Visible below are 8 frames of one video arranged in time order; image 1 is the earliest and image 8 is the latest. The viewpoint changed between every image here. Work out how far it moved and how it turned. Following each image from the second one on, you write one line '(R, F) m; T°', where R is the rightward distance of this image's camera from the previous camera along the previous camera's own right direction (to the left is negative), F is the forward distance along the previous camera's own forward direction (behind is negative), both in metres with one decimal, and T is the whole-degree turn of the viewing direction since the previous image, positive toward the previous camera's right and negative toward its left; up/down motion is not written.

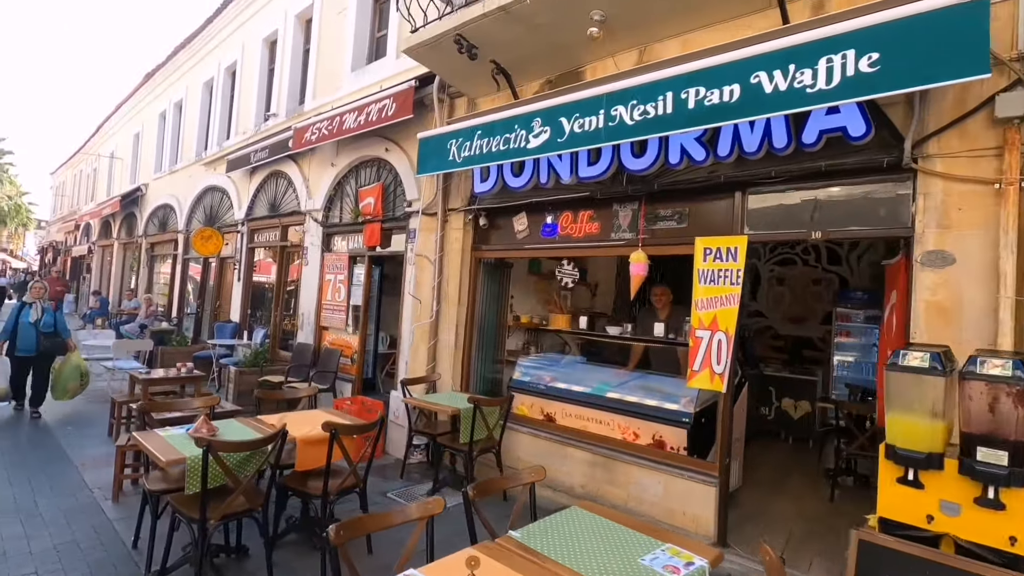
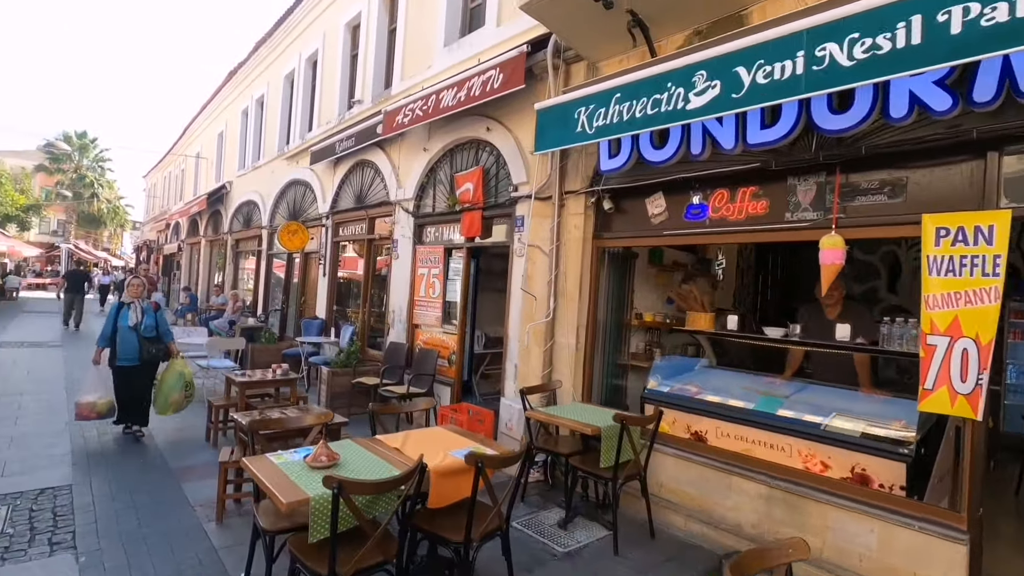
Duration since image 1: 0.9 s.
(-0.7, +0.7) m; -6°
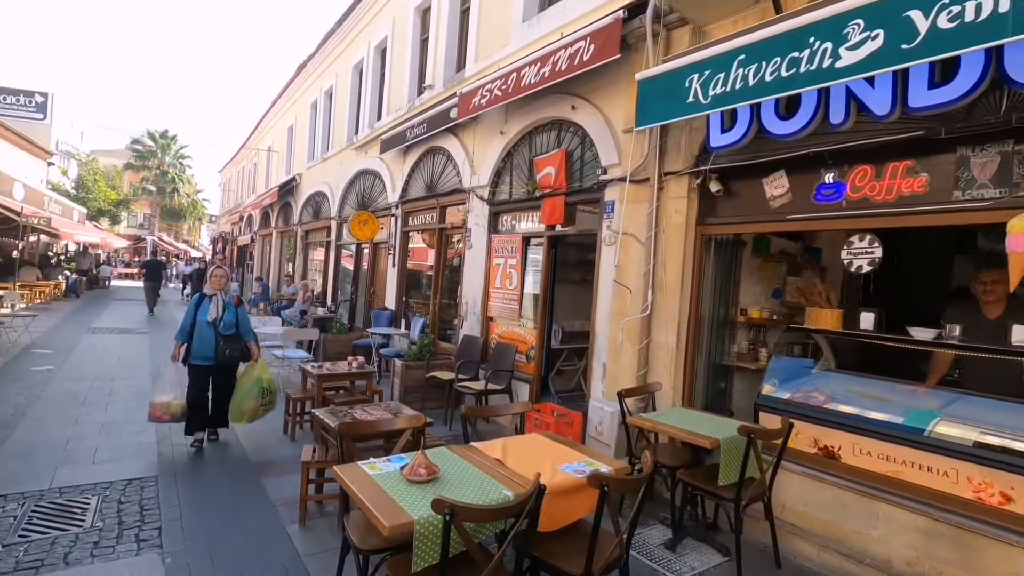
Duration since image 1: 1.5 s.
(-0.3, +0.4) m; -6°
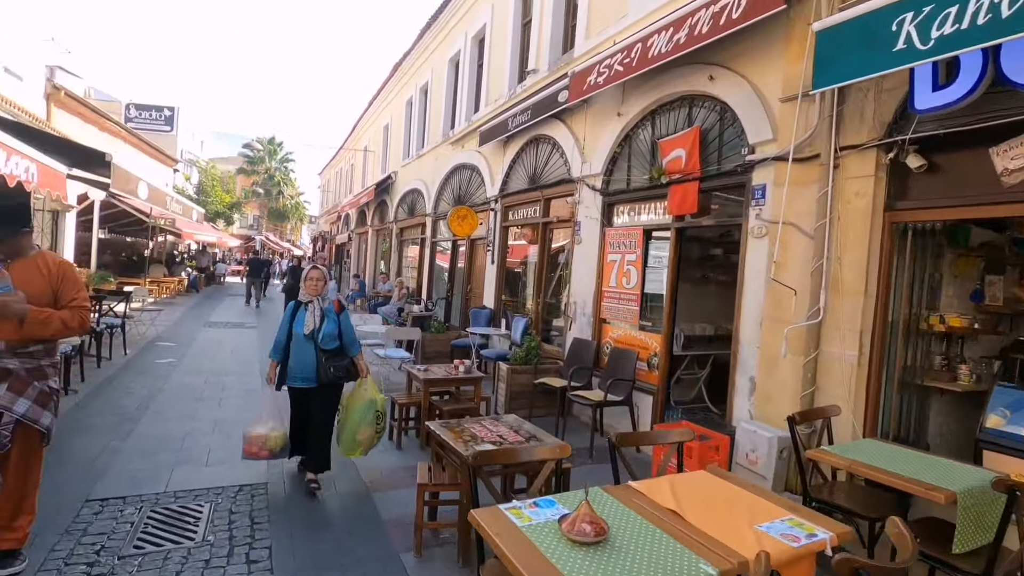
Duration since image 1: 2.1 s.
(-0.4, +0.6) m; -9°
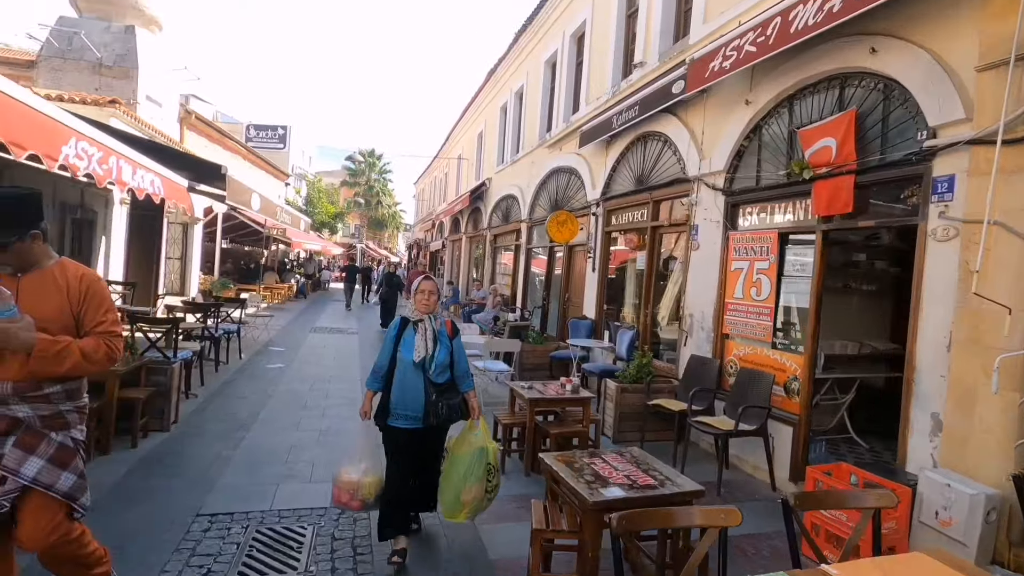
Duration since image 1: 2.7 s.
(-0.2, +0.4) m; -9°
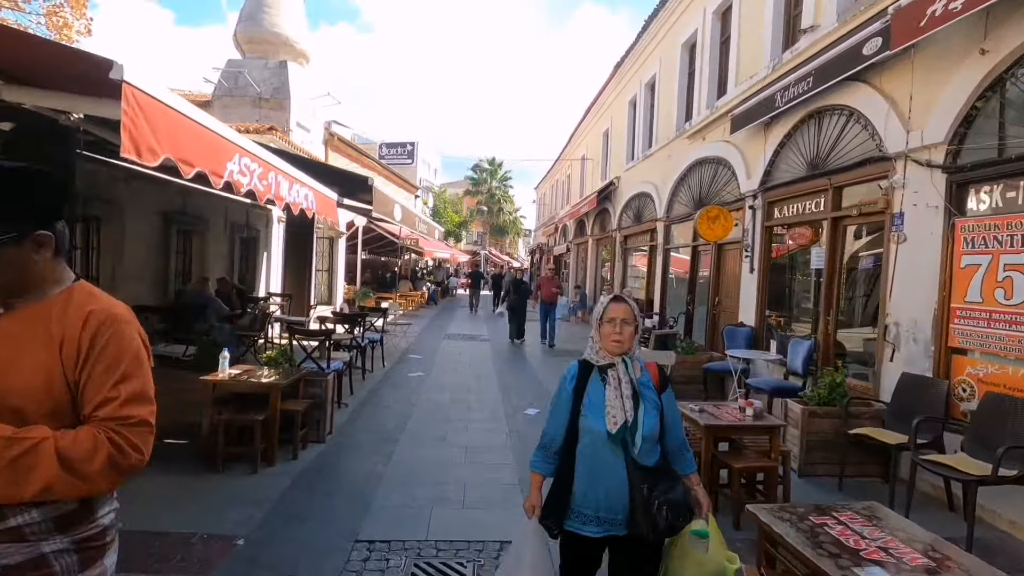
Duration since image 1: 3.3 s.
(-0.4, +0.5) m; -13°
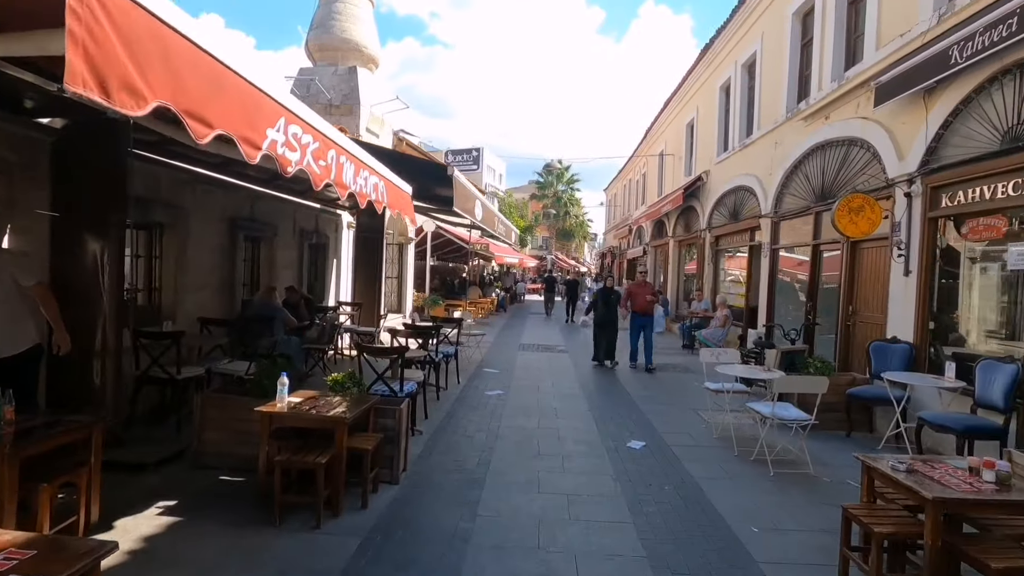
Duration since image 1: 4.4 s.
(-0.4, +1.0) m; -7°
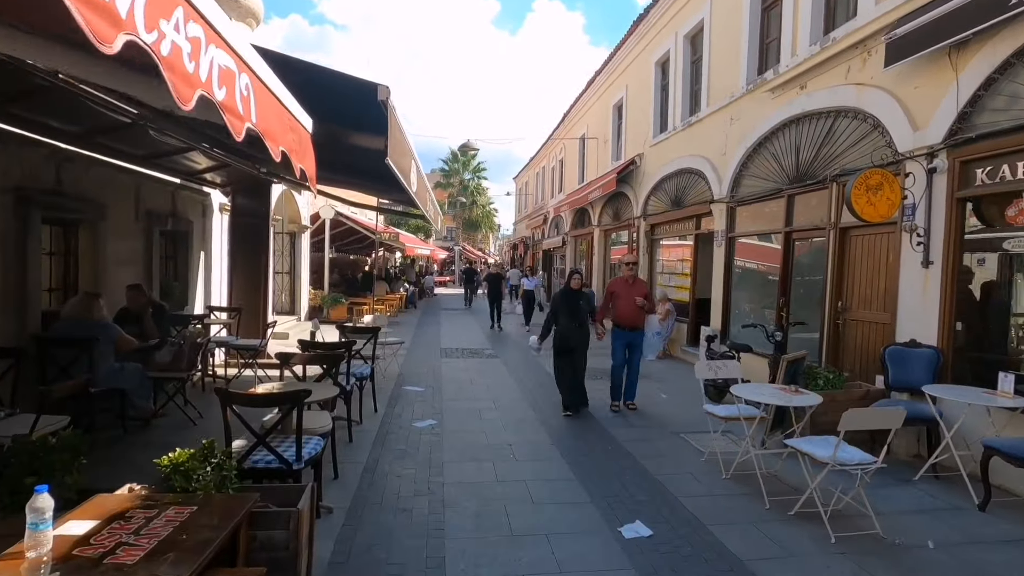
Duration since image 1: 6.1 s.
(-0.4, +1.8) m; +10°
